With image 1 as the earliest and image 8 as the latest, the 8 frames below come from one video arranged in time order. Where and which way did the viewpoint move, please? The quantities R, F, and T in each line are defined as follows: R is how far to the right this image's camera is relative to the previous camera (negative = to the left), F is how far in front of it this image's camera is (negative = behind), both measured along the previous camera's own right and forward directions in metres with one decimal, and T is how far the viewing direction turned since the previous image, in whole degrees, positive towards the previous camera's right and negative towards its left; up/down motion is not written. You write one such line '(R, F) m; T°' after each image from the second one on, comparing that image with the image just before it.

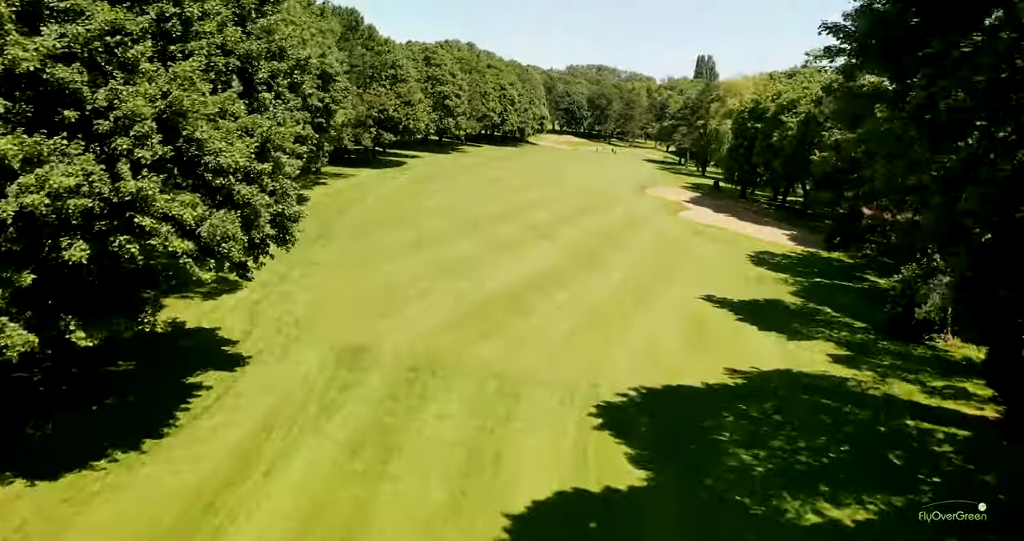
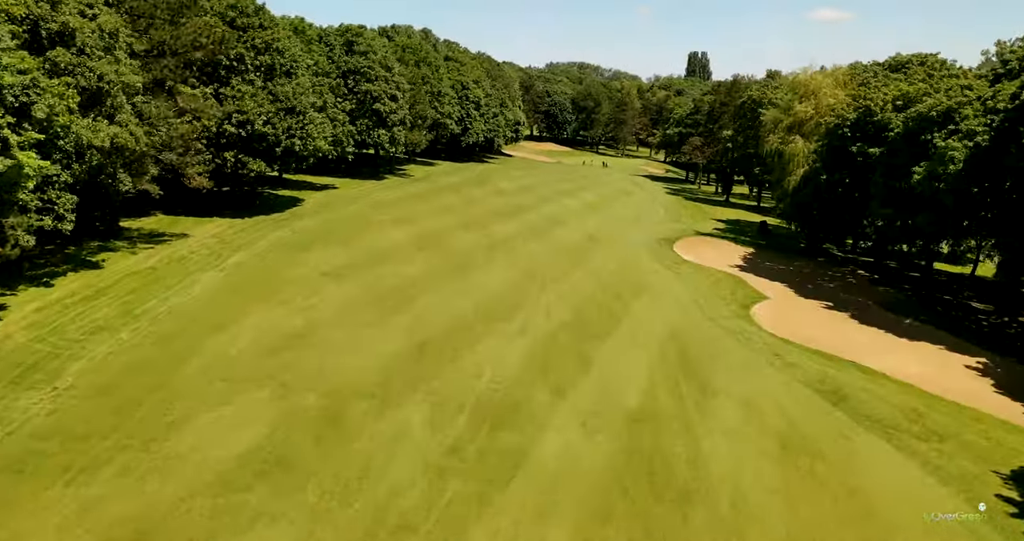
(+2.0, +28.4) m; +2°
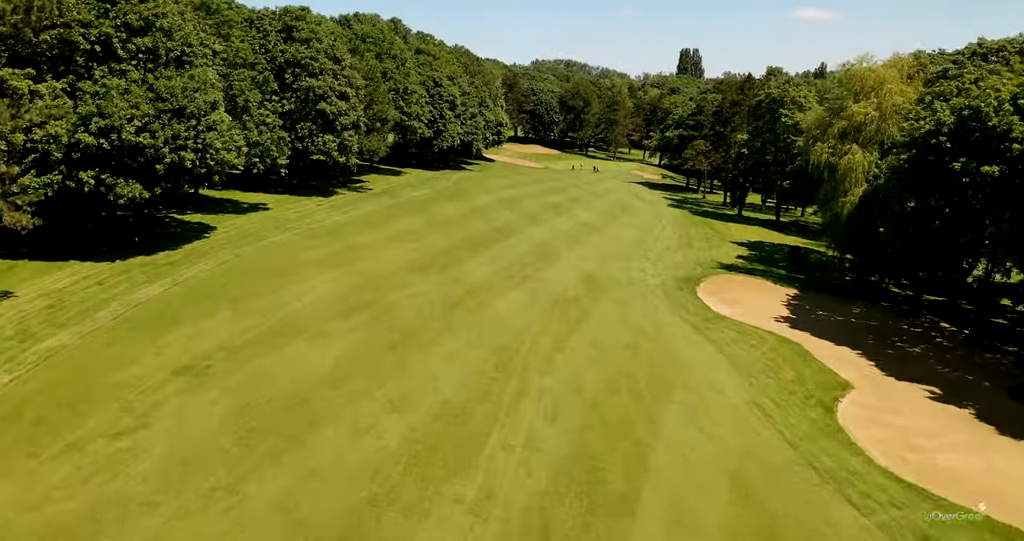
(+0.7, +12.1) m; +1°
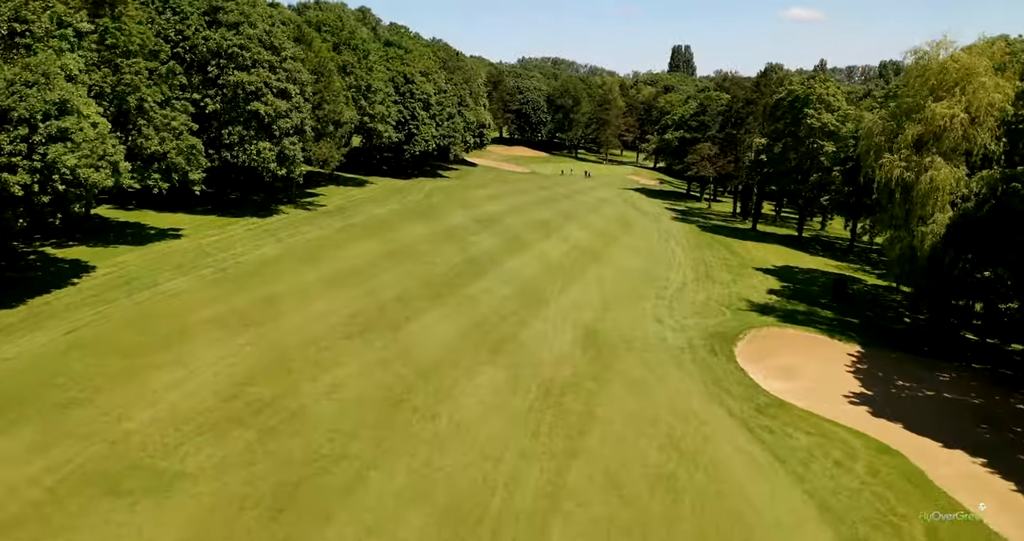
(+0.6, +9.9) m; +1°
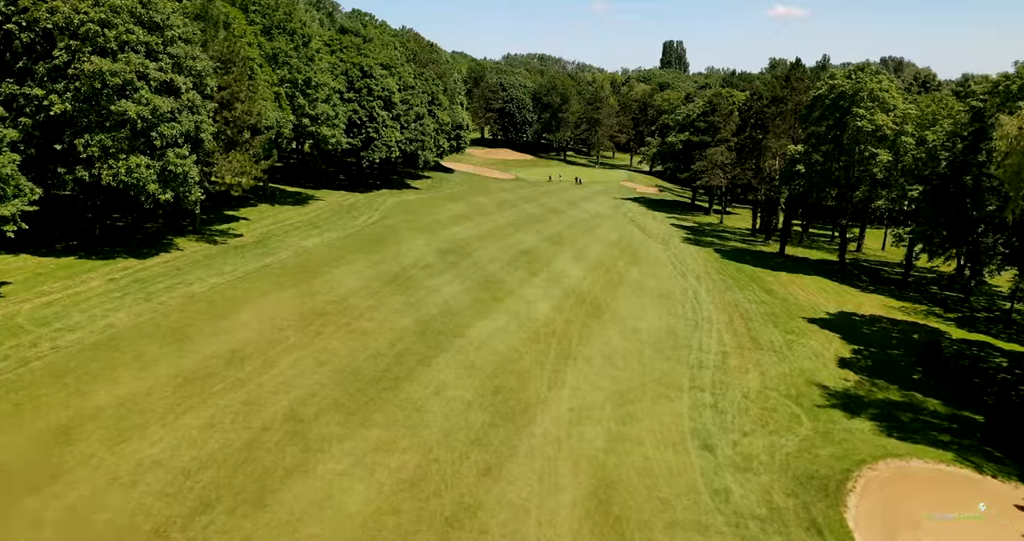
(+0.7, +11.9) m; +1°
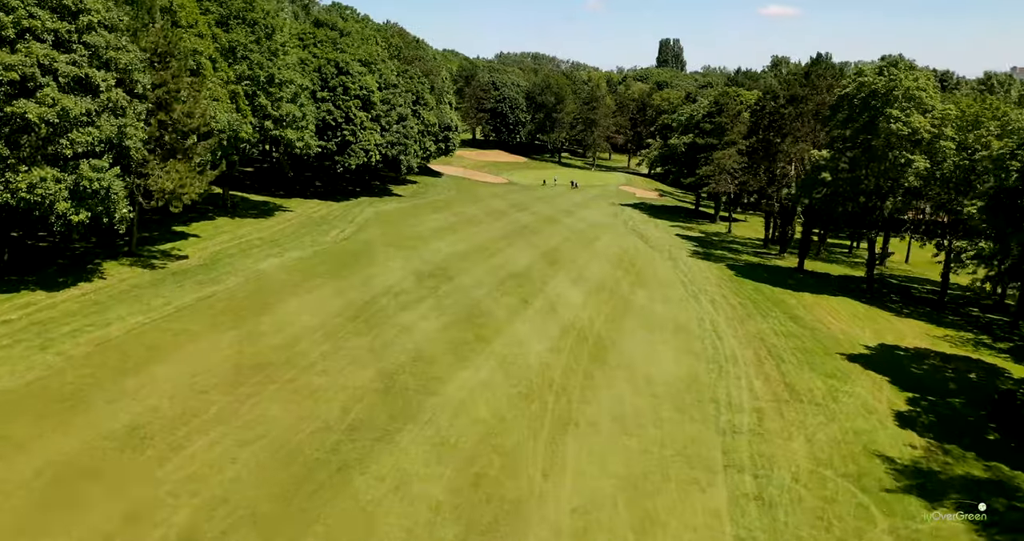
(+0.3, +5.5) m; 0°
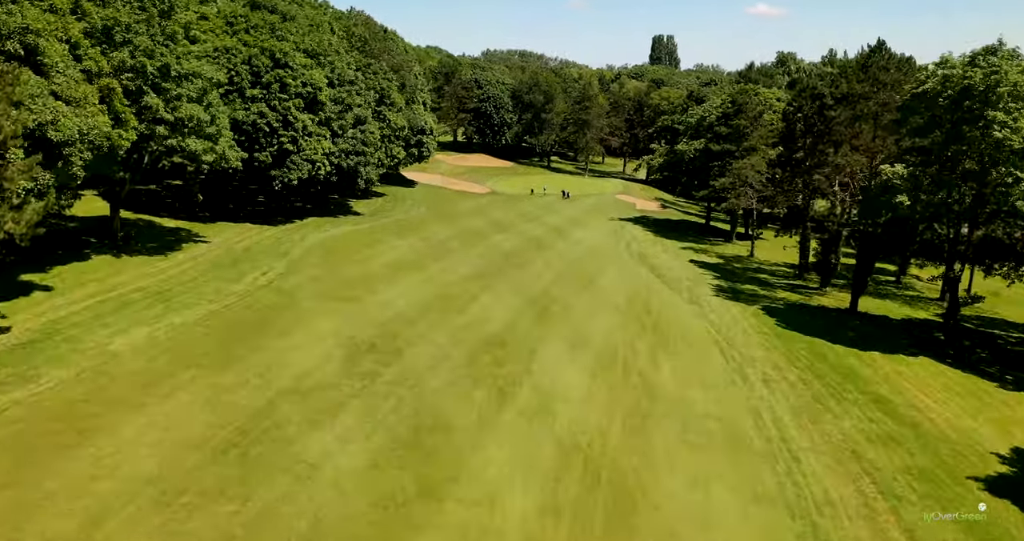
(+0.5, +10.6) m; +1°
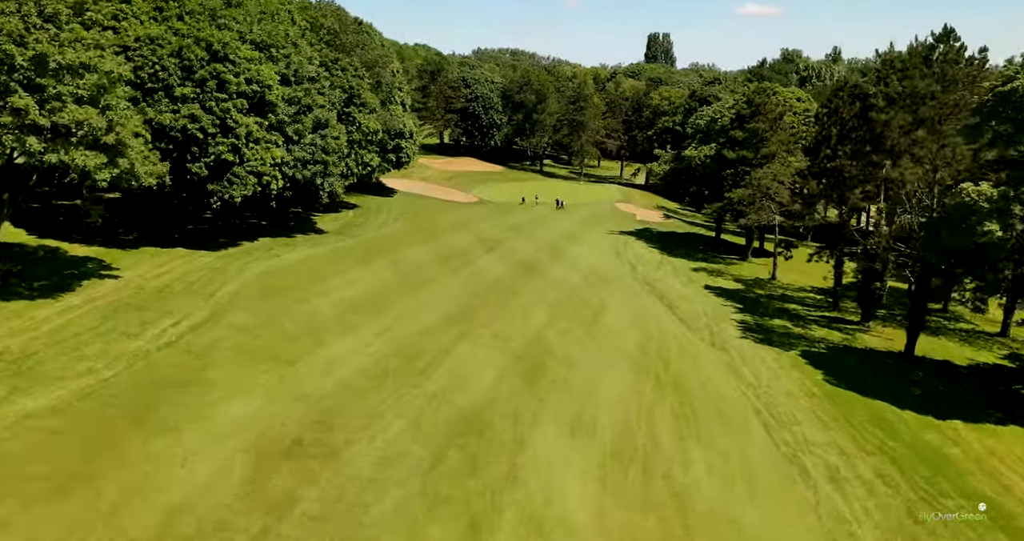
(+0.4, +7.2) m; +1°
